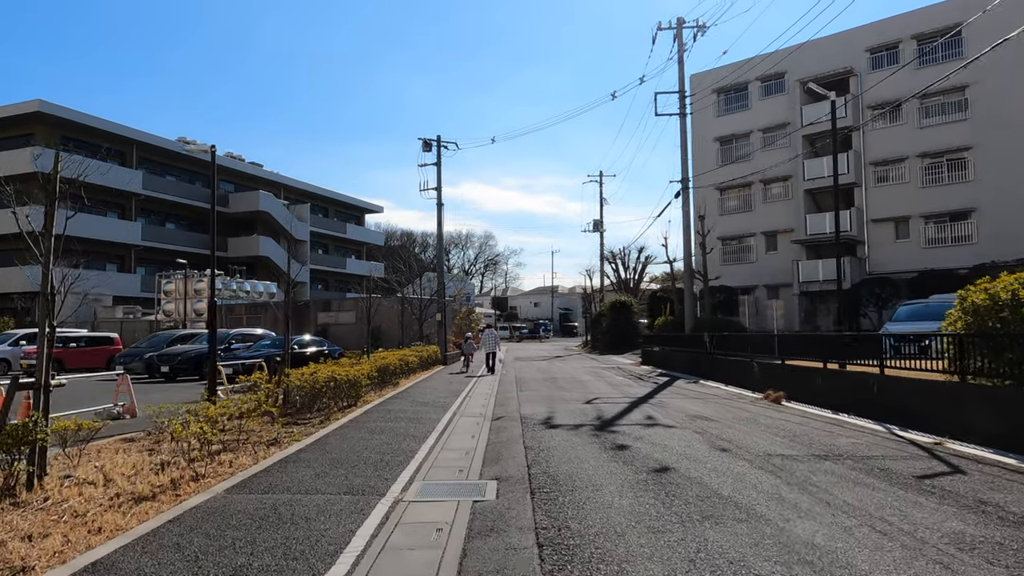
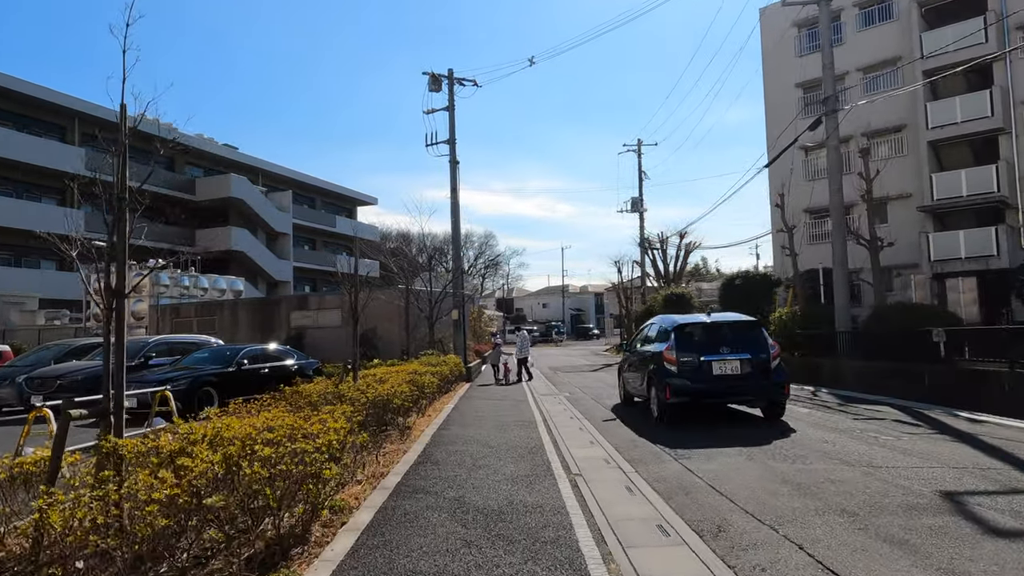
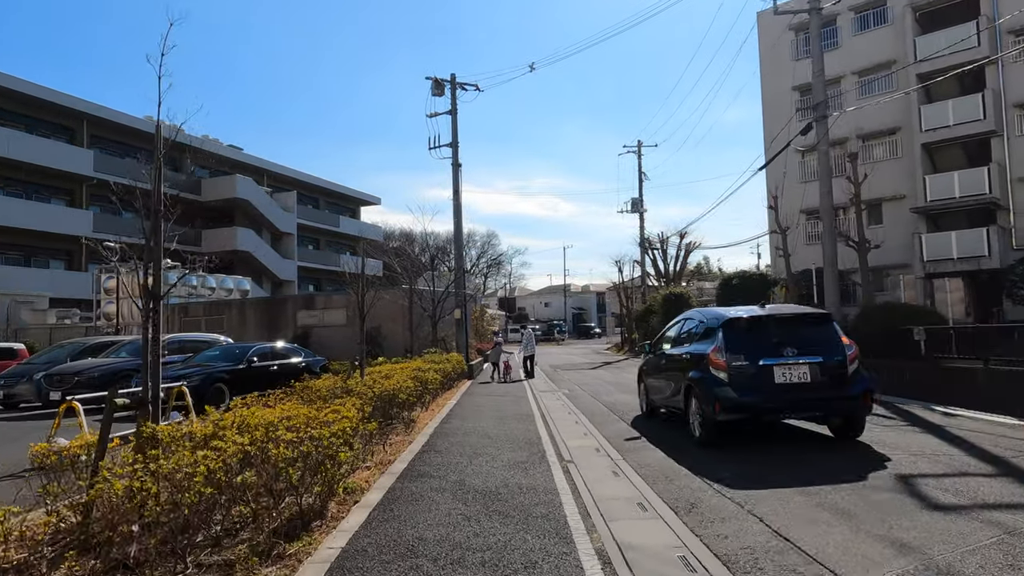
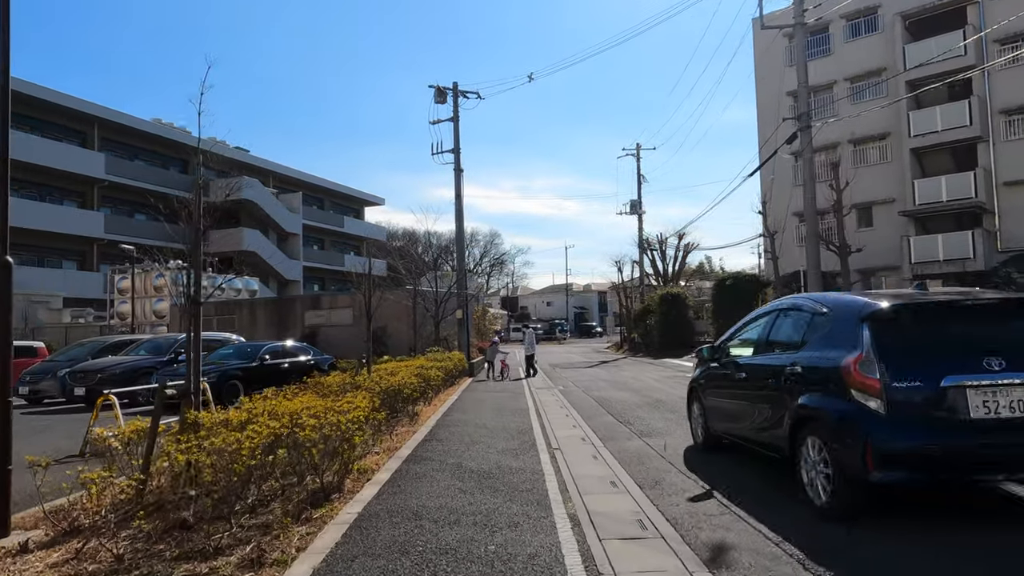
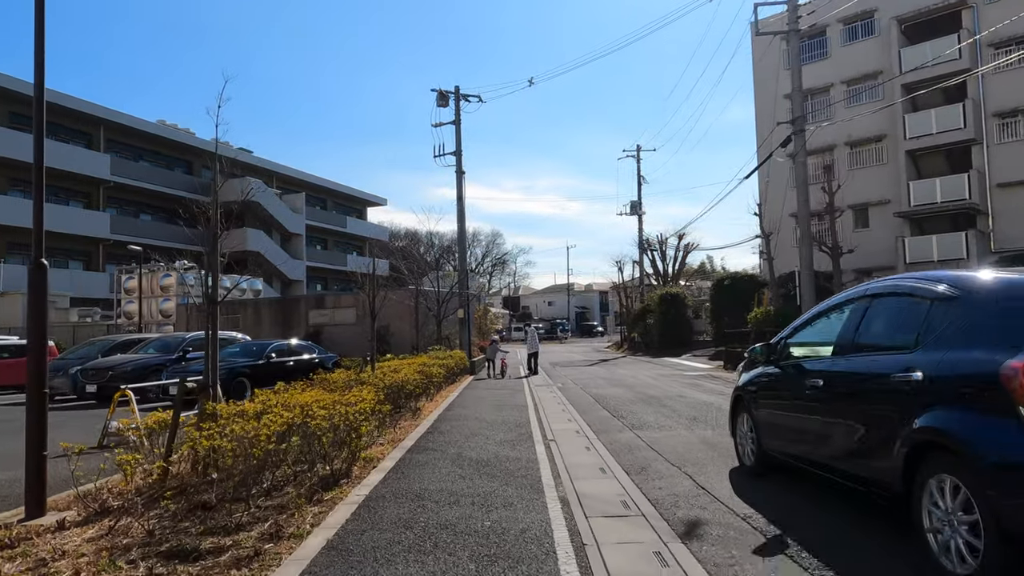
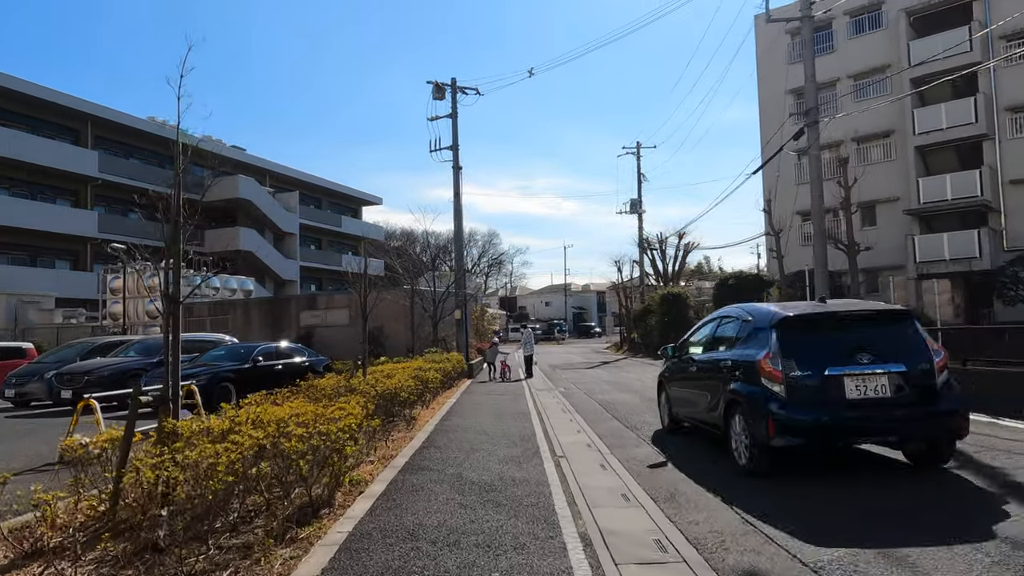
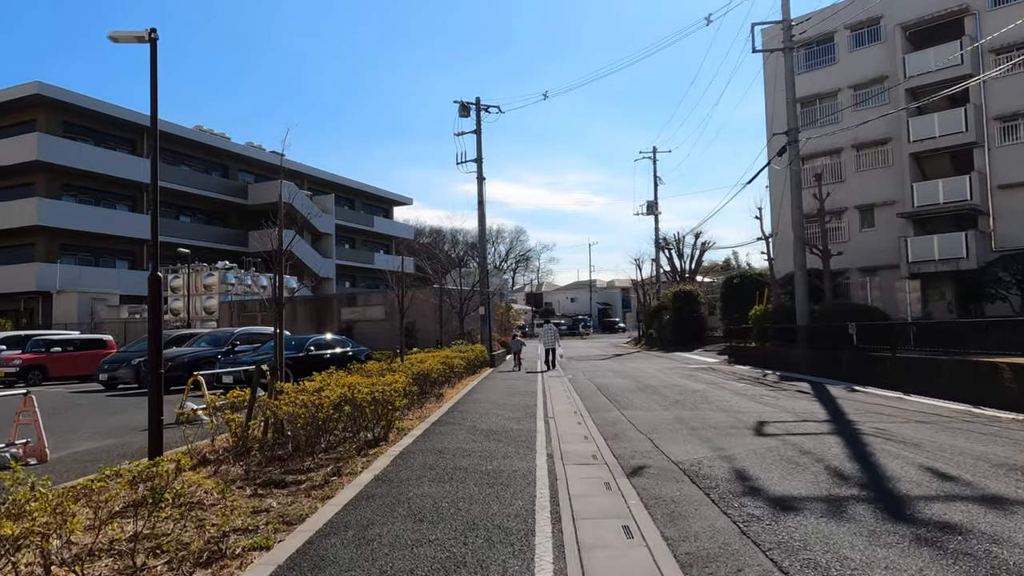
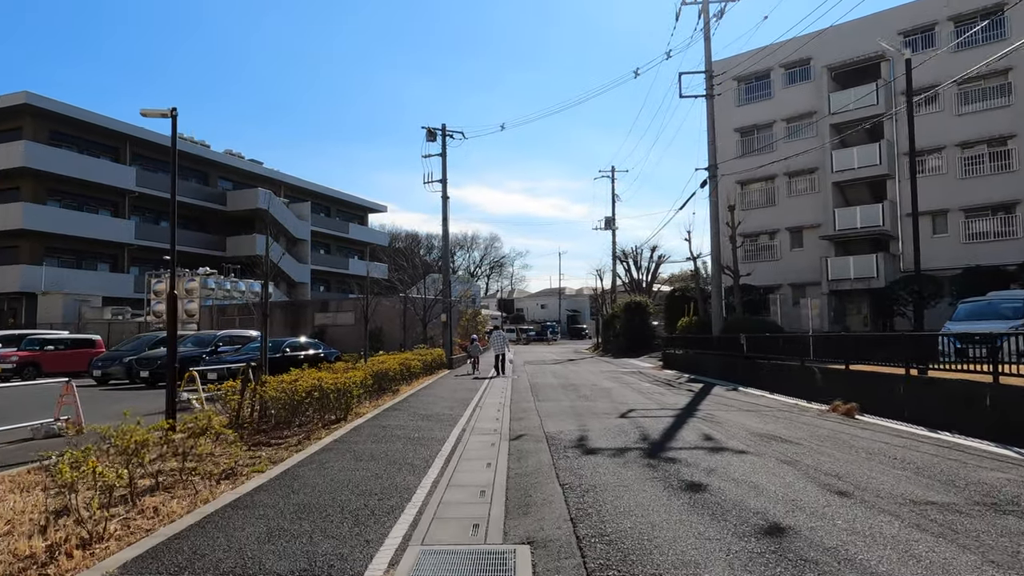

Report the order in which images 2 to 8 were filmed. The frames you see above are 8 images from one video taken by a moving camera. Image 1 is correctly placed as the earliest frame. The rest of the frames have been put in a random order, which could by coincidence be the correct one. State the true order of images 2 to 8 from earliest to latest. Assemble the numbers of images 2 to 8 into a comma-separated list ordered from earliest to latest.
8, 7, 5, 4, 6, 3, 2
